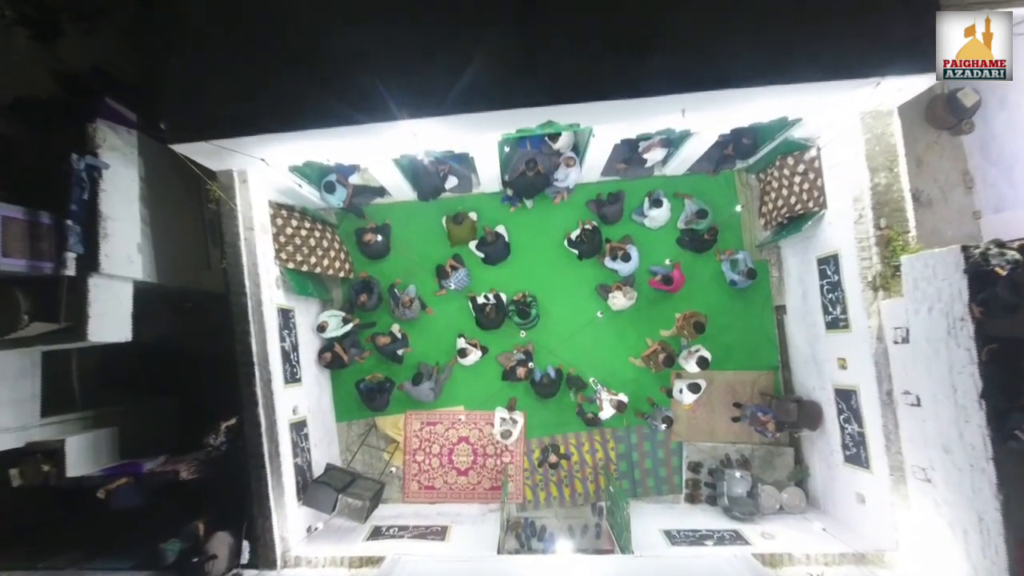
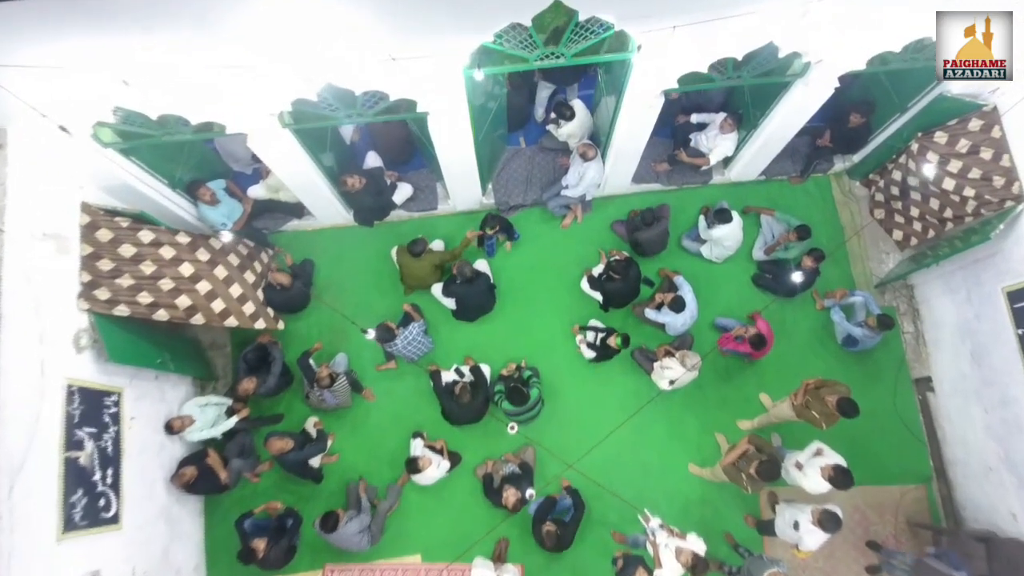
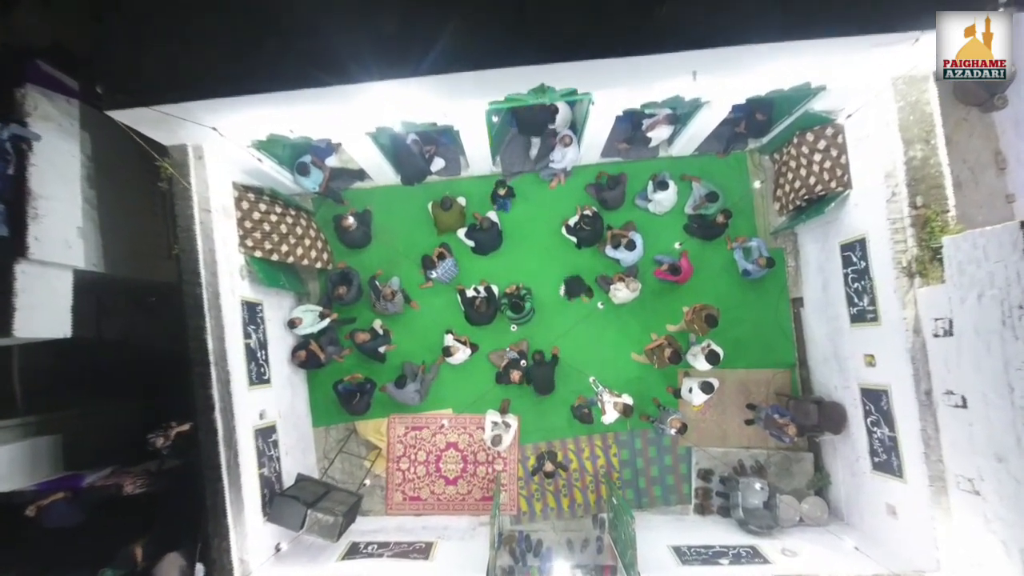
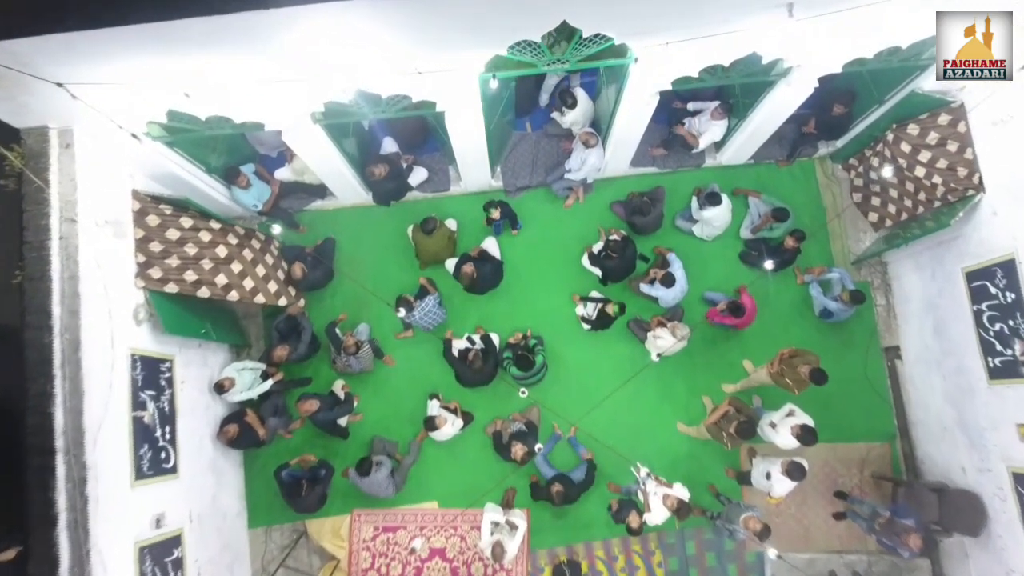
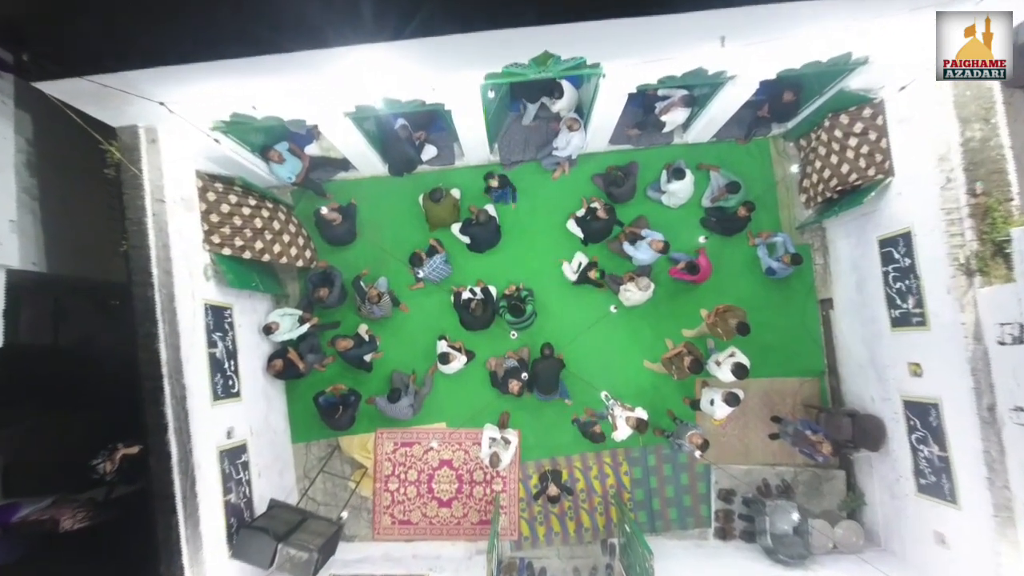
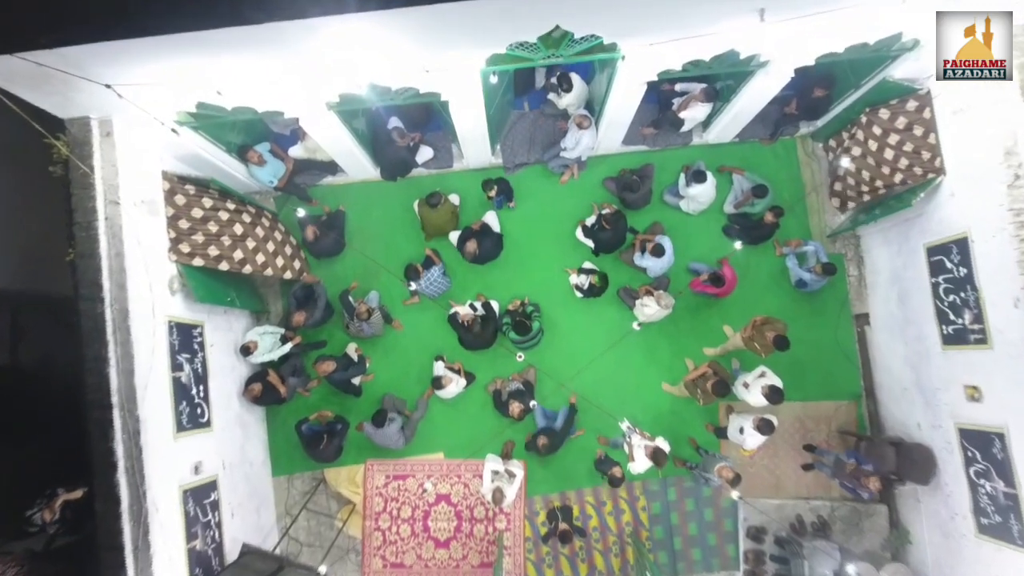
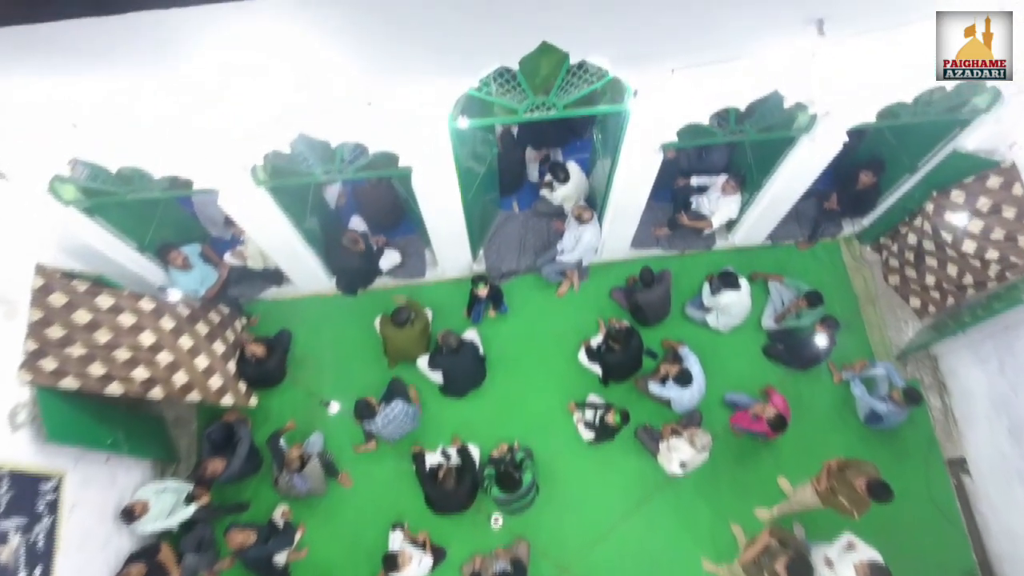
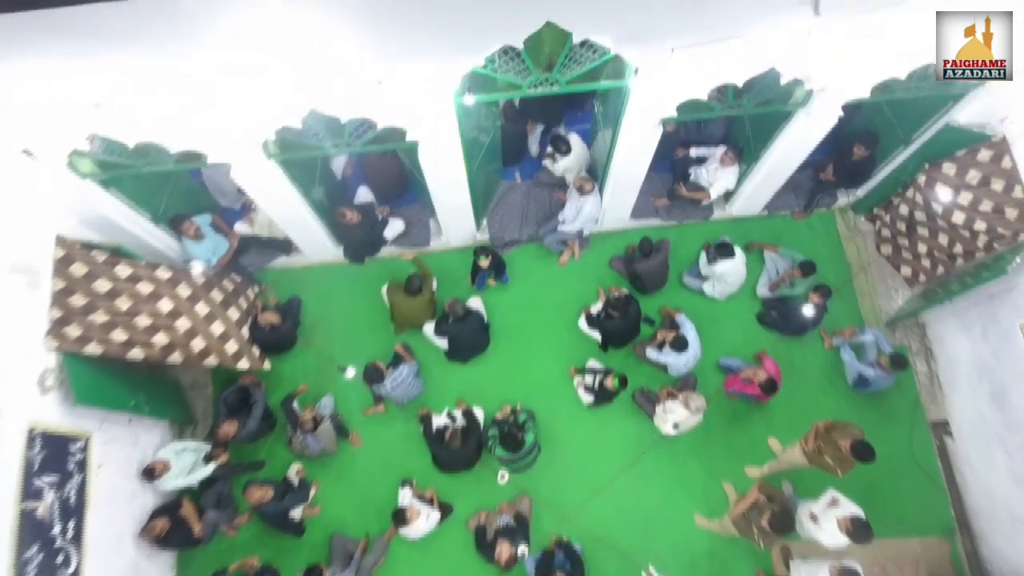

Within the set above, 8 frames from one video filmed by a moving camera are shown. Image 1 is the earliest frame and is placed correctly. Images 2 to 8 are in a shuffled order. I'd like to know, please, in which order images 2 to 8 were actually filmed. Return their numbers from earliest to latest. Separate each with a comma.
3, 5, 6, 4, 2, 8, 7
